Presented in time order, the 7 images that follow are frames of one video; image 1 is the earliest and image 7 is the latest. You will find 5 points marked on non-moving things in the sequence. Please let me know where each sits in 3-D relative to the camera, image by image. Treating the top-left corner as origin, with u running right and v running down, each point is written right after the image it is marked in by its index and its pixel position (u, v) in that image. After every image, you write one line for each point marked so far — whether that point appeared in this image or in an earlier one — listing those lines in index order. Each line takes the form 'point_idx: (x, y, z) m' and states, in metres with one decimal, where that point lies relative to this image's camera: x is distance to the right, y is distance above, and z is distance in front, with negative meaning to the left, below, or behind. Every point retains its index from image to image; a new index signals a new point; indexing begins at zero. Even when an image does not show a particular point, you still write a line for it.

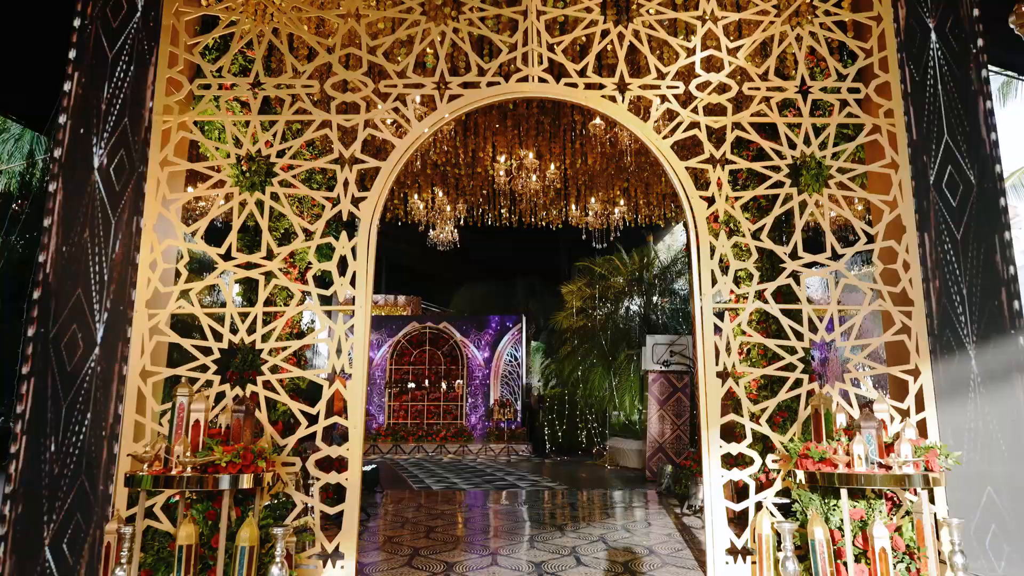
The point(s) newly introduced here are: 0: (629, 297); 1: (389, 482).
0: (+1.7, -0.1, +10.9) m
1: (-1.4, -2.3, +8.4) m
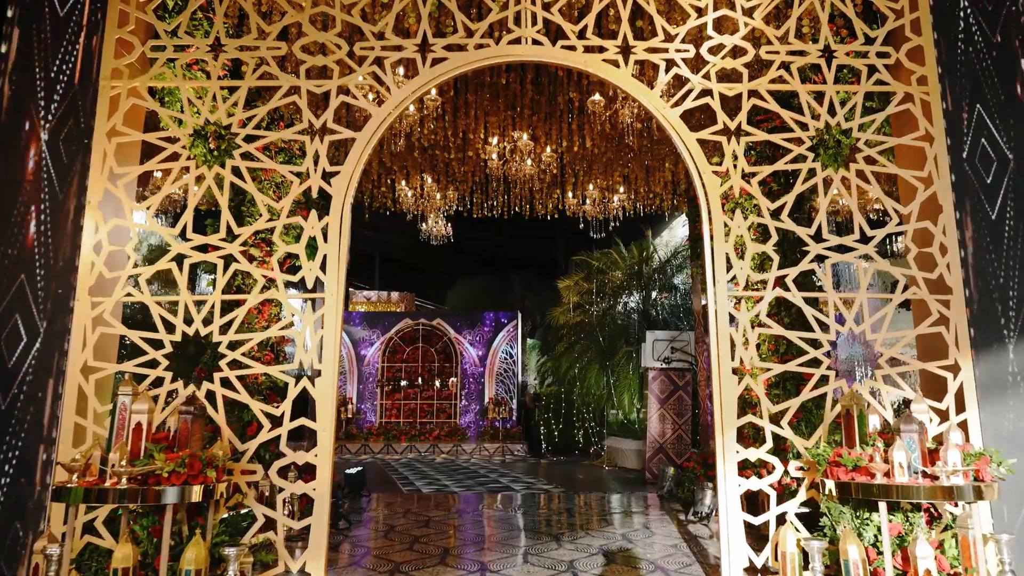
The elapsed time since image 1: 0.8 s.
0: (+1.7, -0.1, +10.5) m
1: (-1.5, -2.2, +8.0) m
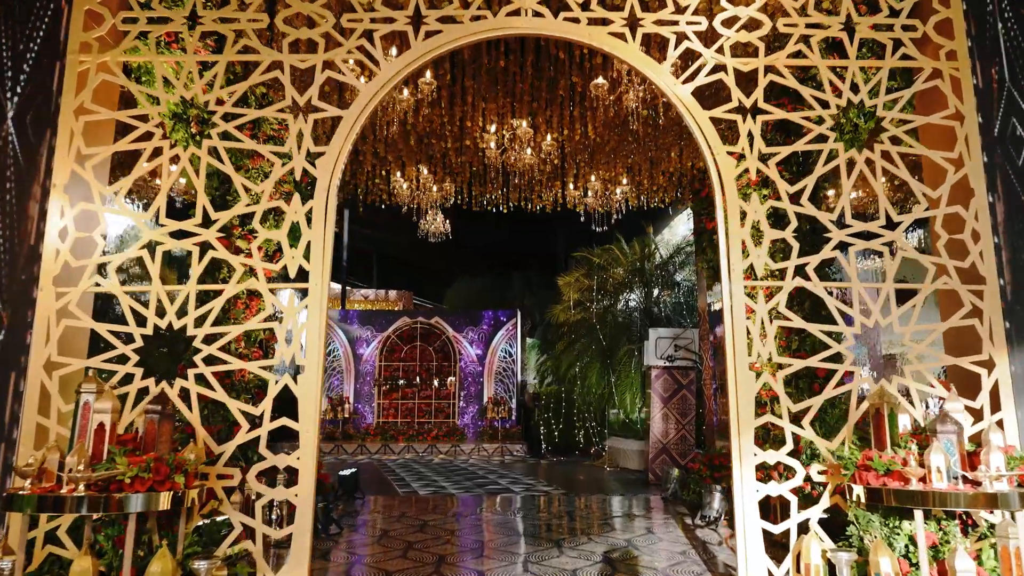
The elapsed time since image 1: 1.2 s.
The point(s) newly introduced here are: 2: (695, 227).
0: (+1.7, 0.0, +10.3) m
1: (-1.5, -2.1, +7.8) m
2: (+1.7, +0.6, +6.7) m
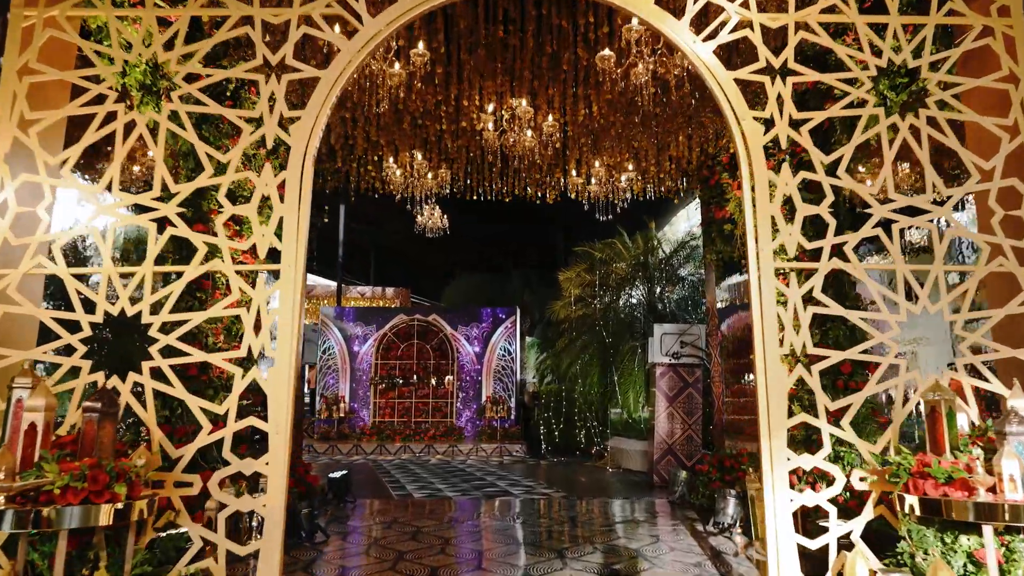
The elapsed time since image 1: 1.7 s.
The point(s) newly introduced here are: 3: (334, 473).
0: (+1.6, 0.0, +9.9) m
1: (-1.5, -2.1, +7.5) m
2: (+1.7, +0.6, +6.4) m
3: (-1.5, -1.6, +6.3) m
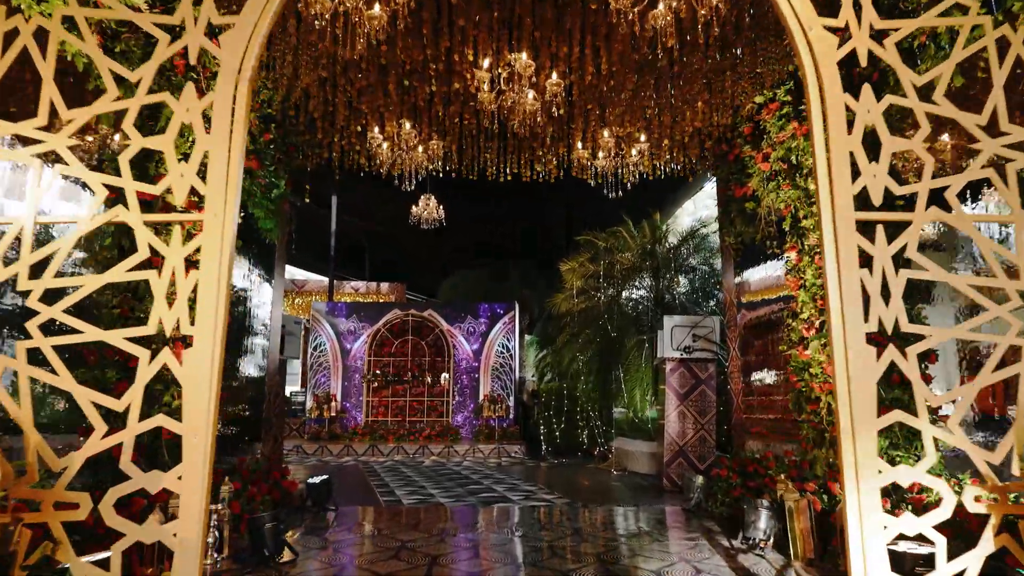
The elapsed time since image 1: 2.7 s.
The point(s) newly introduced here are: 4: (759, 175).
0: (+1.6, +0.2, +9.4) m
1: (-1.5, -2.0, +6.9) m
2: (+1.7, +0.7, +5.8) m
3: (-1.6, -1.5, +5.7) m
4: (+1.7, +0.8, +5.0) m
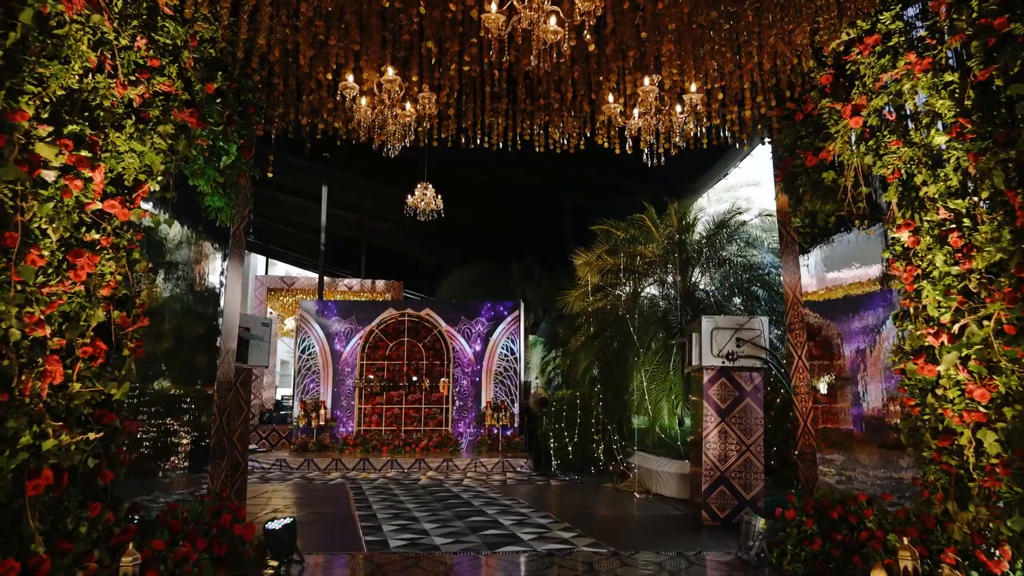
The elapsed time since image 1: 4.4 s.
0: (+1.7, +0.2, +8.2) m
1: (-1.4, -1.9, +5.7) m
2: (+1.8, +0.8, +4.6) m
3: (-1.5, -1.4, +4.5) m
4: (+1.8, +0.8, +3.8) m
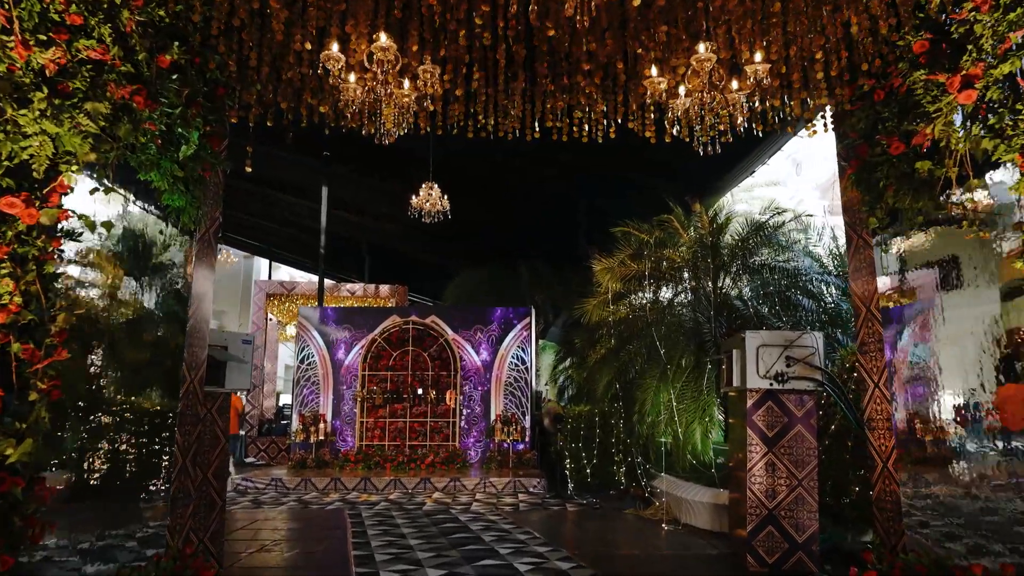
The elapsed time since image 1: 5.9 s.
0: (+1.8, +0.1, +7.4) m
1: (-1.3, -2.0, +5.0) m
2: (+1.9, +0.7, +3.9) m
3: (-1.4, -1.5, +3.7) m
4: (+1.9, +0.7, +3.1) m
